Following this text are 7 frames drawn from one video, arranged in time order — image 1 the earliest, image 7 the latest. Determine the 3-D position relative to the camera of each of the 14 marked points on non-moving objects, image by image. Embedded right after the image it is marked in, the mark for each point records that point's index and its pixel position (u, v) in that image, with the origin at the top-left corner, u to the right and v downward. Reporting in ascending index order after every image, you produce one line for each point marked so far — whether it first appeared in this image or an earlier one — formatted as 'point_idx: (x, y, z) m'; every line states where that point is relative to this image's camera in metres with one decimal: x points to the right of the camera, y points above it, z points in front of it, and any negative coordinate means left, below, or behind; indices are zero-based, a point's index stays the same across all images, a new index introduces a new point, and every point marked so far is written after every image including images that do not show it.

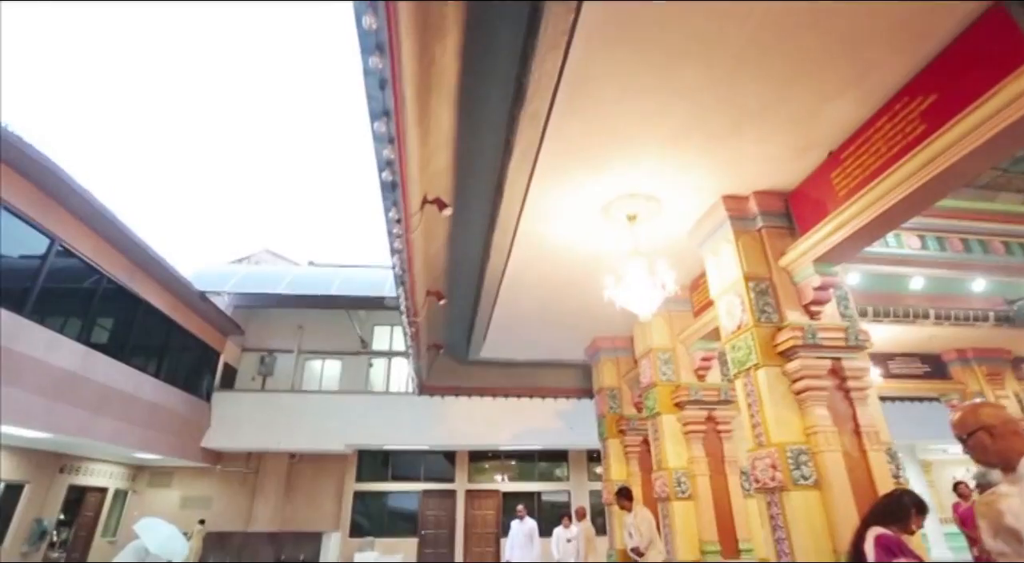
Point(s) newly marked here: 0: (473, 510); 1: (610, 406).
0: (-0.8, -4.6, +10.8) m
1: (+1.0, -1.3, +5.7) m
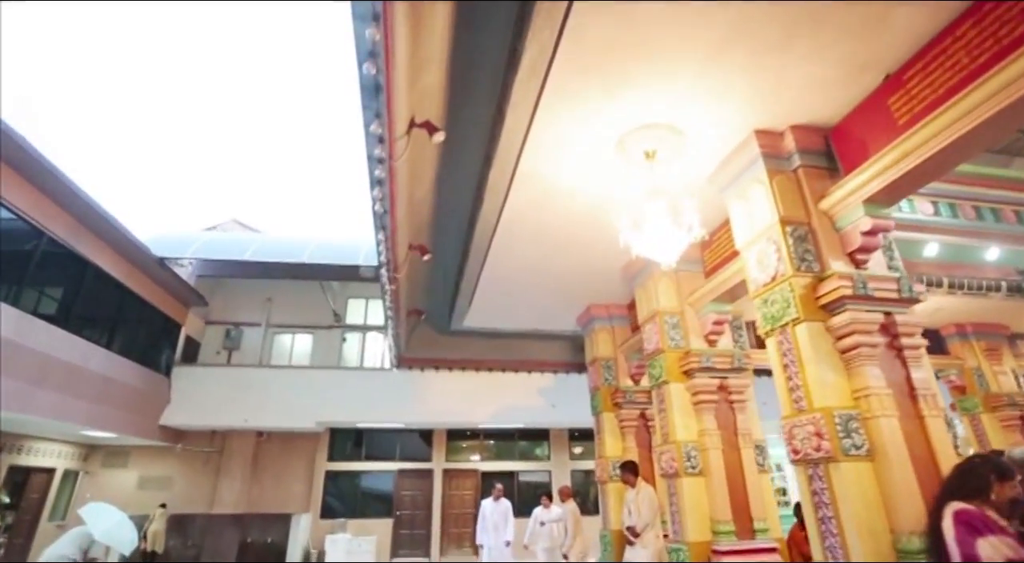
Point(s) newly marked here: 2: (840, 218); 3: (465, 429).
0: (-1.2, -4.1, +10.4) m
1: (+0.9, -0.9, +5.3) m
2: (+1.7, +0.3, +2.8) m
3: (-0.9, -2.9, +10.7) m
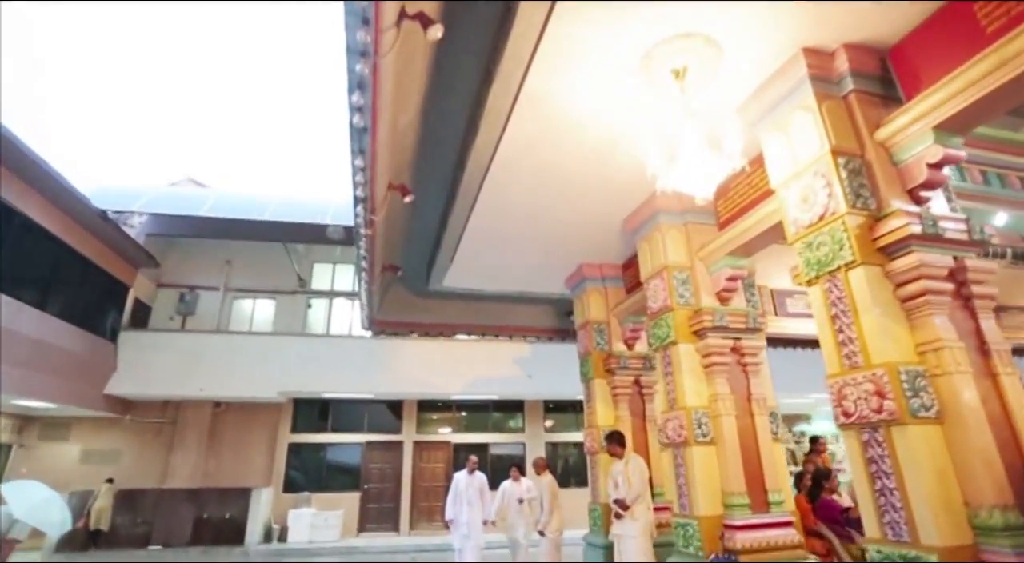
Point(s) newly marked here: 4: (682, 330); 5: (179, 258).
0: (-1.7, -3.4, +10.1) m
1: (+0.8, -0.6, +4.9) m
2: (+1.7, +0.6, +2.4) m
3: (-1.4, -2.3, +10.3) m
4: (+1.1, -0.3, +3.5) m
5: (-6.2, +0.4, +10.0) m
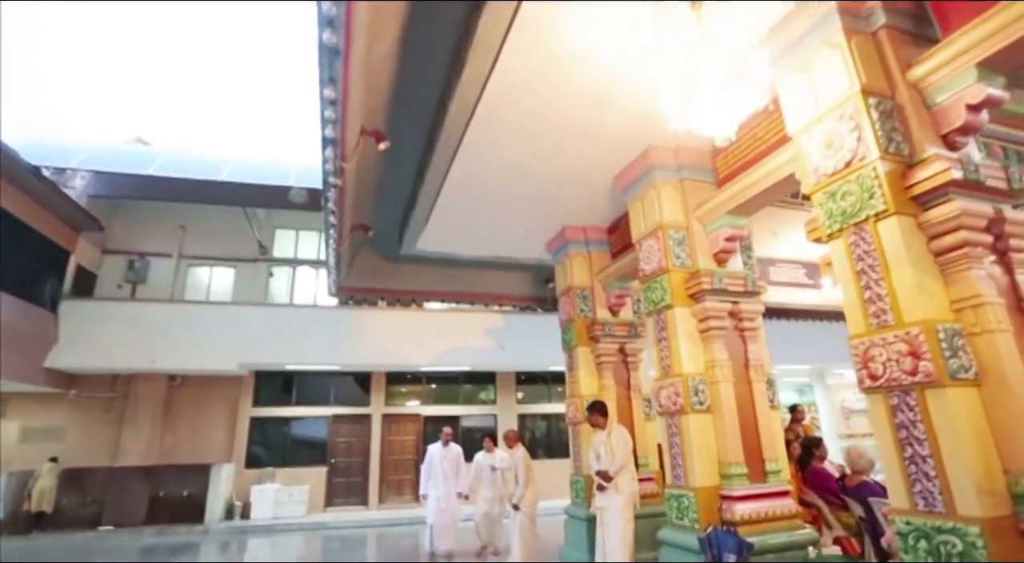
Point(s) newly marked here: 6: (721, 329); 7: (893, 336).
0: (-2.2, -2.8, +9.8) m
1: (+0.6, -0.2, +4.7) m
2: (+1.7, +0.8, +2.2) m
3: (-2.0, -1.7, +10.0) m
4: (+1.0, -0.1, +3.3) m
5: (-6.7, +1.0, +9.3) m
6: (+1.3, -0.3, +3.3) m
7: (+1.4, -0.2, +2.0) m
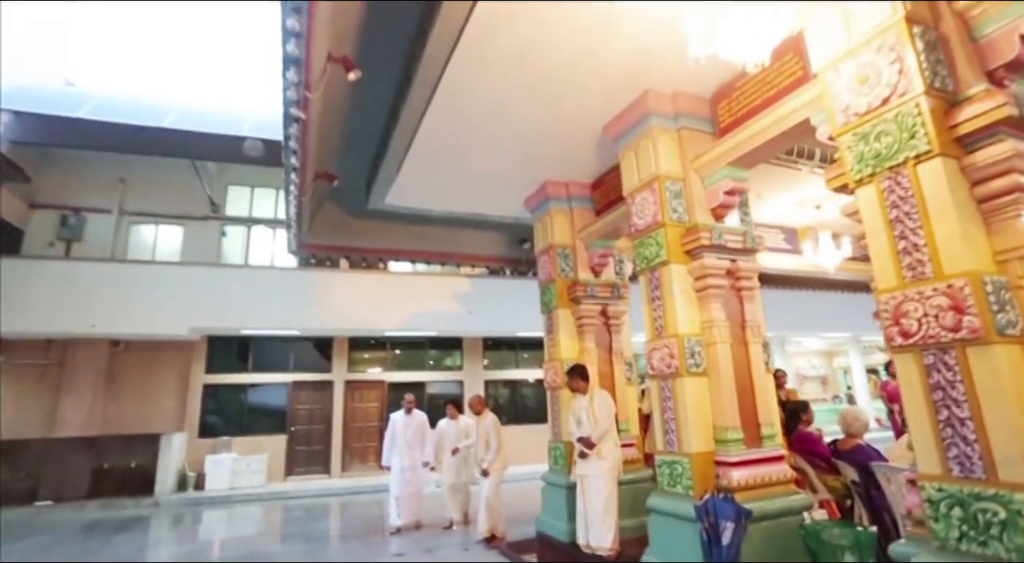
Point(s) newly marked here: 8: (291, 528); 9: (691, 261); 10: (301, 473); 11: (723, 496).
0: (-2.8, -2.2, +9.5) m
1: (+0.4, +0.1, +4.5) m
2: (+1.7, +1.0, +2.0) m
3: (-2.5, -1.0, +9.7) m
4: (+0.9, +0.2, +3.1) m
5: (-7.1, +1.7, +8.5) m
6: (+1.2, 0.0, +3.1) m
7: (+1.4, 0.0, +1.8) m
8: (-2.4, -2.6, +5.7) m
9: (+1.0, +0.1, +3.1) m
10: (-3.5, -3.2, +9.0) m
11: (+1.0, -1.1, +2.7) m
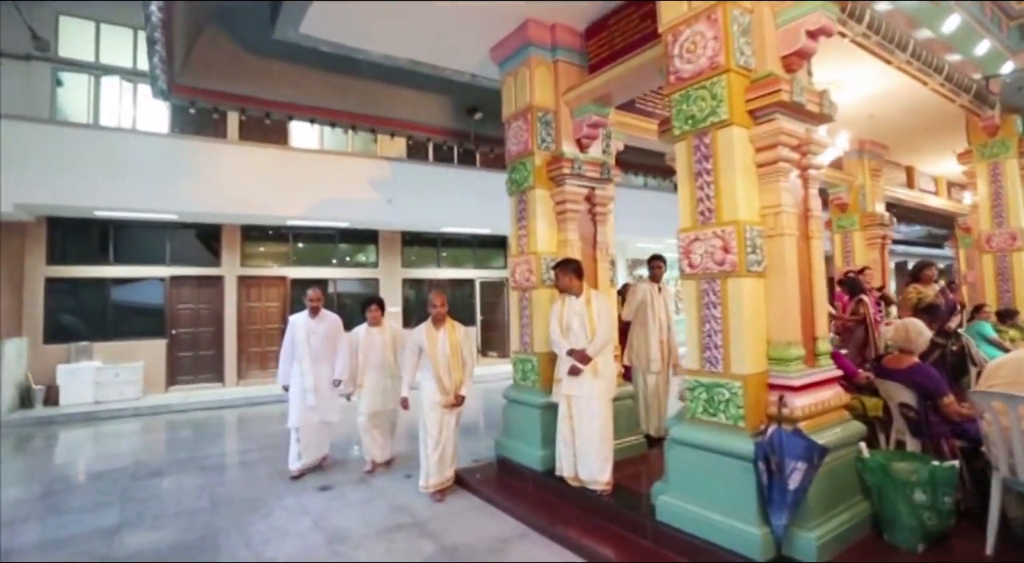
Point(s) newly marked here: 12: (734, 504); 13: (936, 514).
0: (-4.0, -0.3, +8.2) m
1: (+0.2, +0.9, +3.5) m
2: (+2.0, +1.3, +1.2) m
3: (-3.7, +0.8, +8.2) m
4: (+1.0, +0.7, +2.3) m
5: (-7.9, +3.4, +5.7) m
6: (+1.2, +0.5, +2.3) m
7: (+1.6, +0.3, +1.1) m
8: (-2.9, -1.5, +4.7) m
9: (+1.0, +0.7, +2.3) m
10: (-4.7, -1.4, +7.8) m
11: (+1.1, -0.6, +2.1) m
12: (+0.9, -0.9, +2.2) m
13: (+1.7, -0.9, +2.1) m
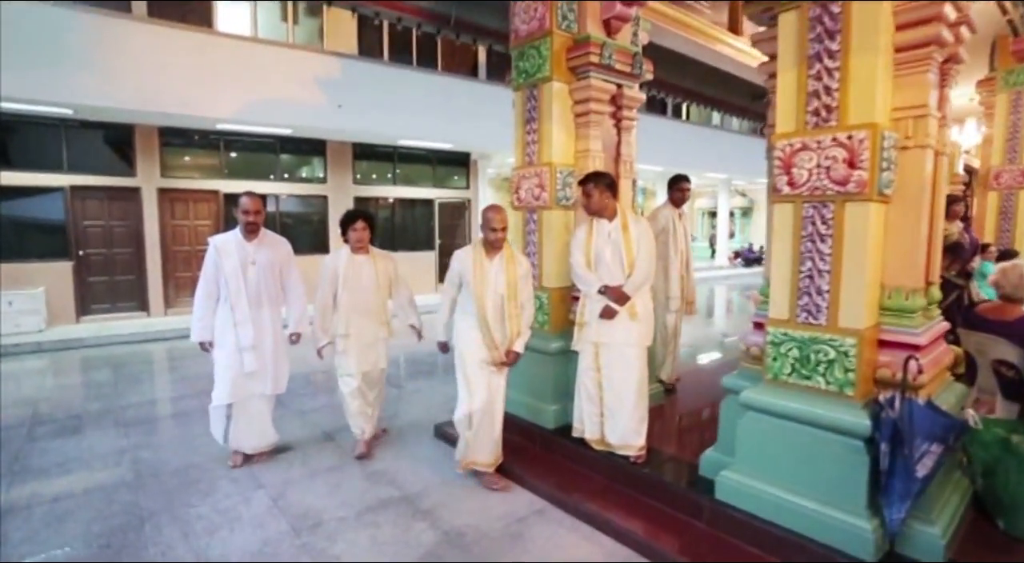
0: (-4.4, +0.8, +7.0) m
1: (+0.2, +1.3, +2.7) m
2: (+2.2, +1.3, +0.6) m
3: (-4.1, +1.9, +6.9) m
4: (+1.1, +1.0, +1.6) m
5: (-7.9, +4.2, +3.7) m
6: (+1.3, +0.7, +1.7) m
7: (+1.9, +0.3, +0.6) m
8: (-3.0, -0.8, +3.8) m
9: (+1.2, +0.9, +1.7) m
10: (-5.1, -0.4, +6.7) m
11: (+1.2, -0.4, +1.6) m
12: (+1.0, -0.7, +1.7) m
13: (+1.8, -0.7, +1.8) m
